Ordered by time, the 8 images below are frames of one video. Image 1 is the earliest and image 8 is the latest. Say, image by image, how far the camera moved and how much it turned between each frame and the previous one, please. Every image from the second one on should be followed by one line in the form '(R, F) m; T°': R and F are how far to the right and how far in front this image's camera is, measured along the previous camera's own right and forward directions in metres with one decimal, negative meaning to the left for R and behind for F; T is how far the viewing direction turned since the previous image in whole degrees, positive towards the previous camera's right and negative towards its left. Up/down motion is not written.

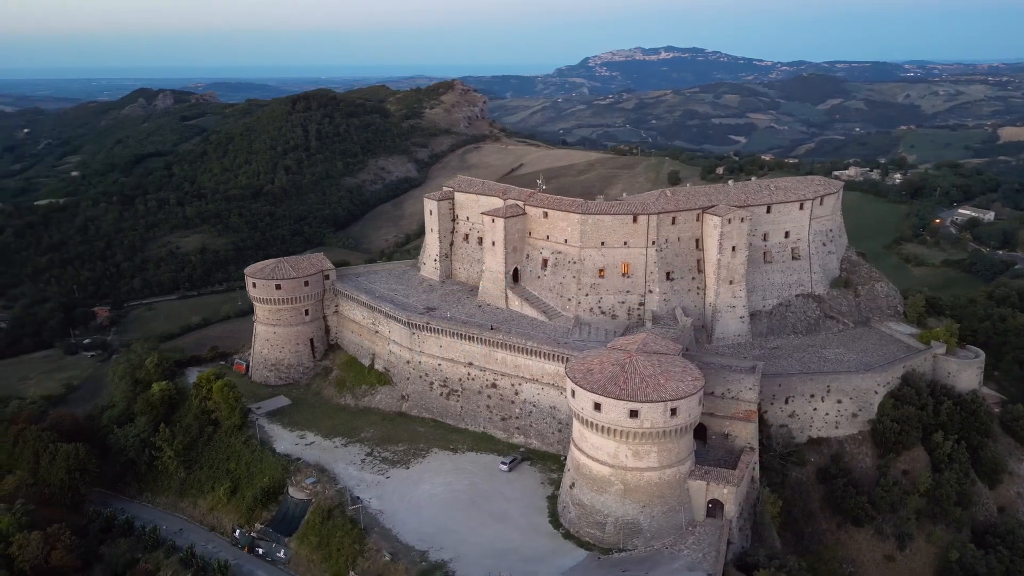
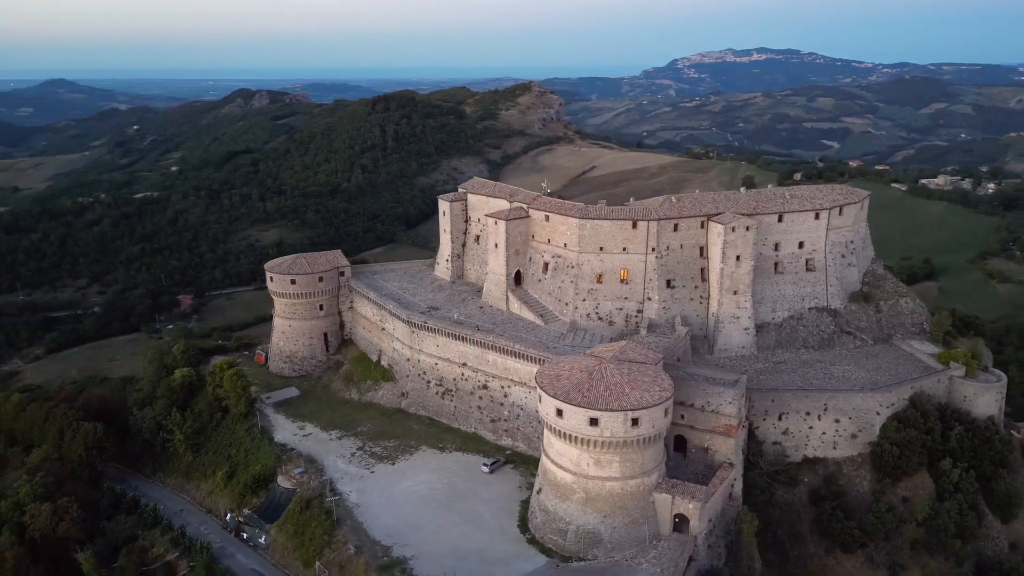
(+3.2, +0.1) m; -6°
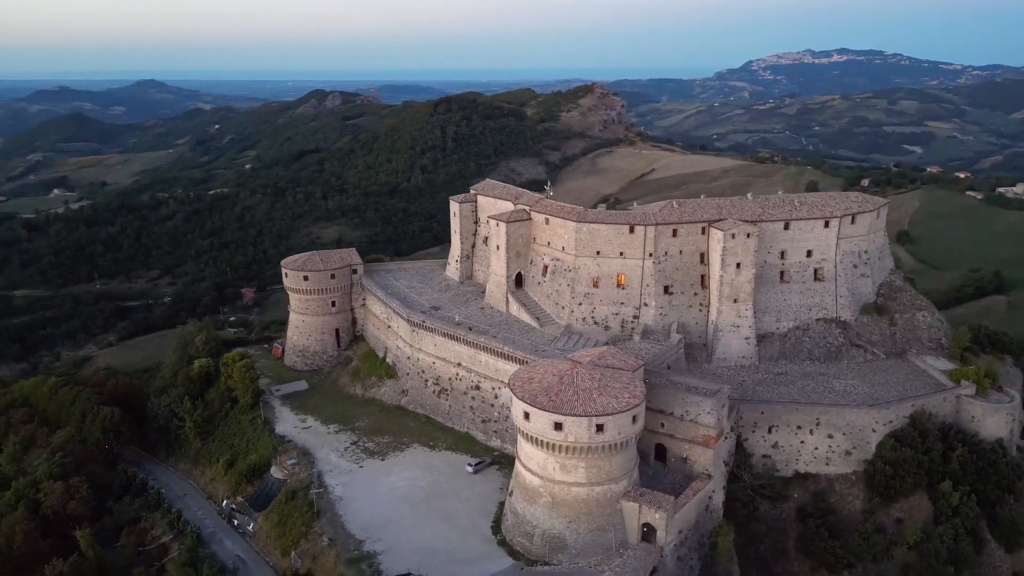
(+2.7, 0.0) m; -5°
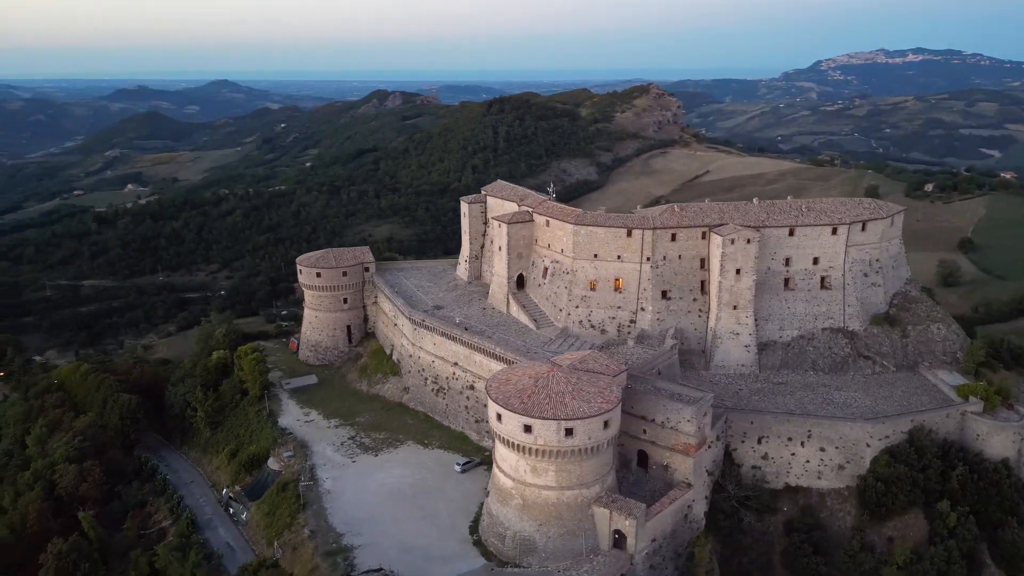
(+2.3, 0.0) m; -4°
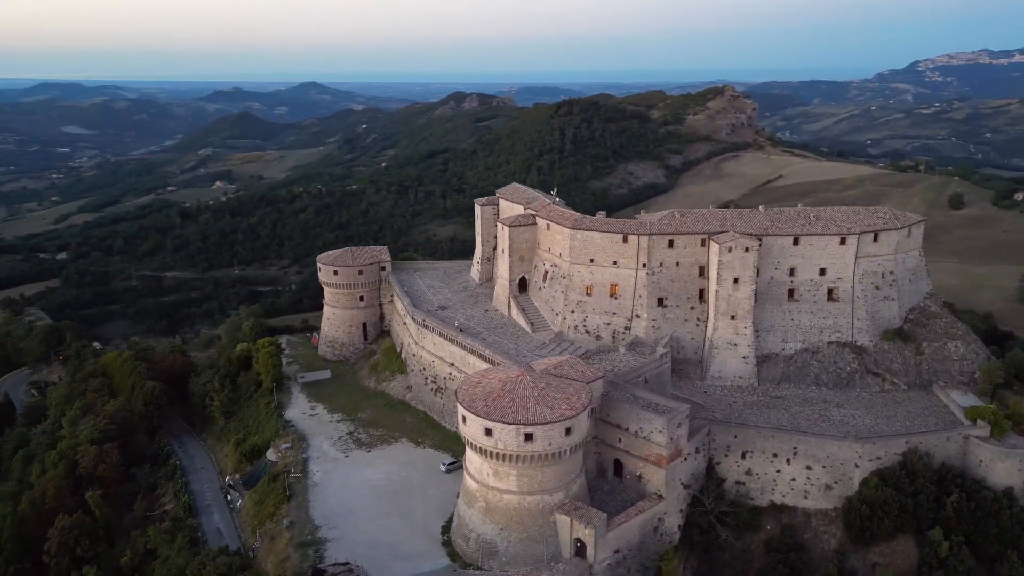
(+3.0, +0.1) m; -6°
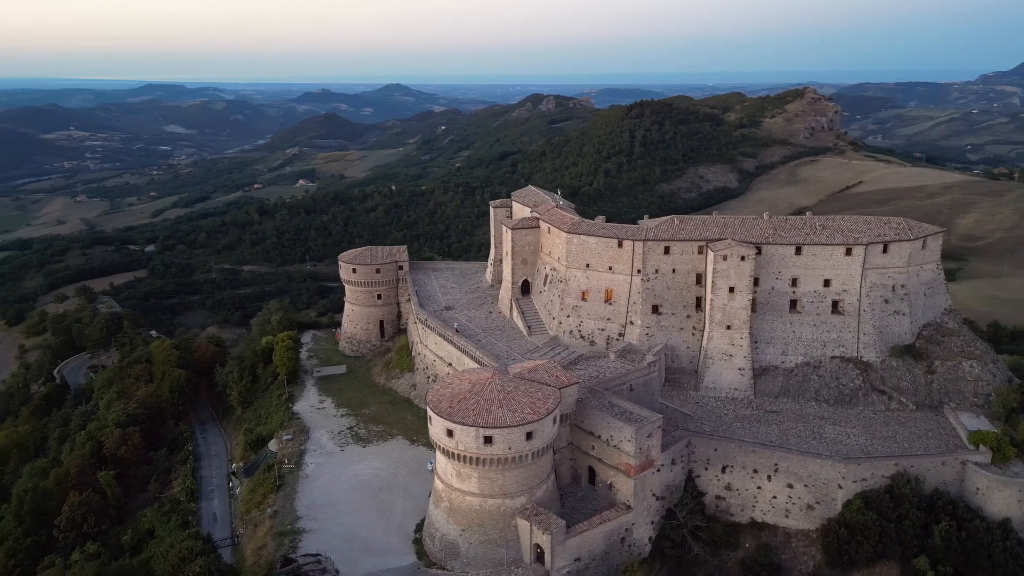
(+3.1, +0.1) m; -6°
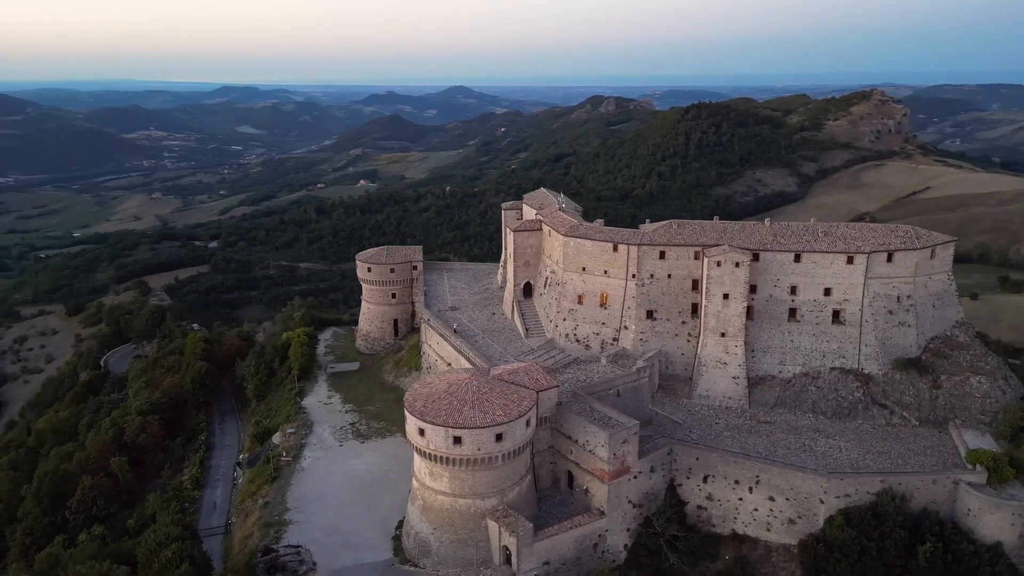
(+2.4, 0.0) m; -4°
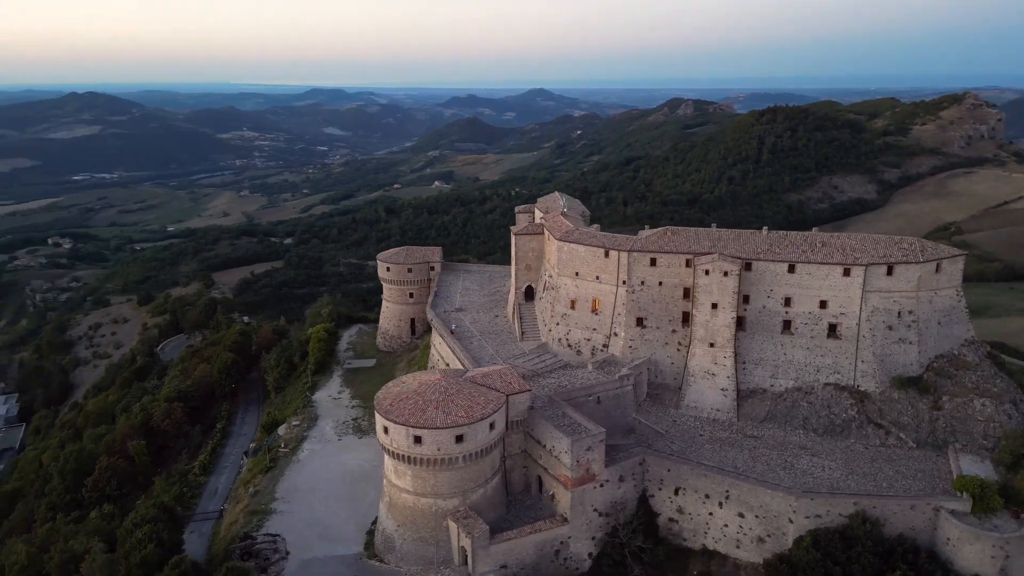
(+3.1, 0.0) m; -6°
